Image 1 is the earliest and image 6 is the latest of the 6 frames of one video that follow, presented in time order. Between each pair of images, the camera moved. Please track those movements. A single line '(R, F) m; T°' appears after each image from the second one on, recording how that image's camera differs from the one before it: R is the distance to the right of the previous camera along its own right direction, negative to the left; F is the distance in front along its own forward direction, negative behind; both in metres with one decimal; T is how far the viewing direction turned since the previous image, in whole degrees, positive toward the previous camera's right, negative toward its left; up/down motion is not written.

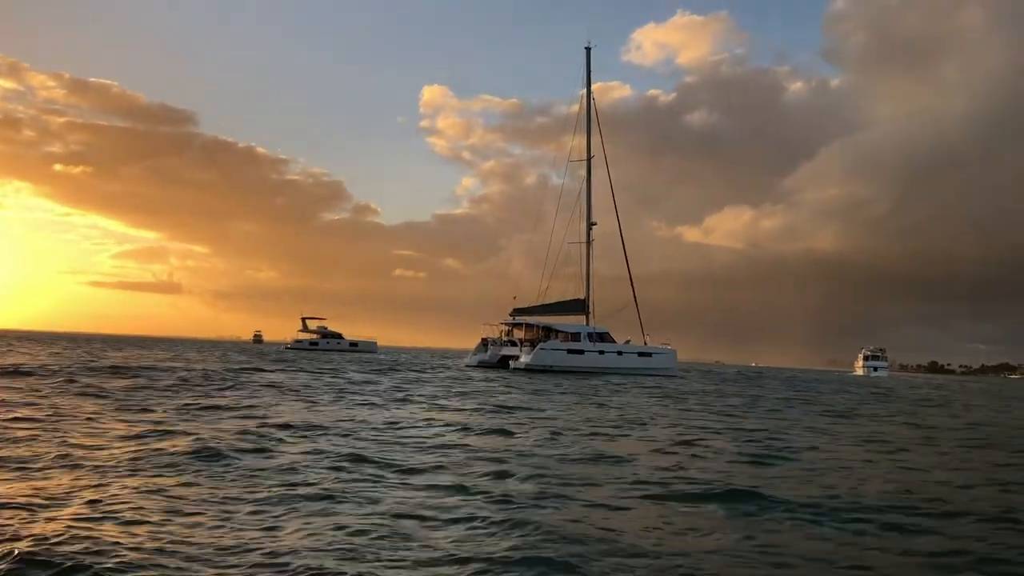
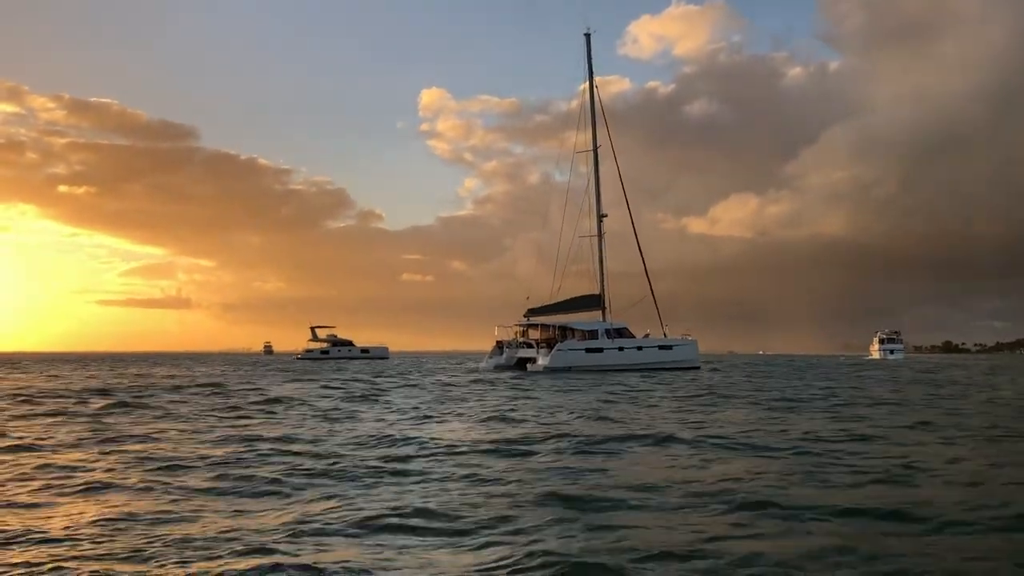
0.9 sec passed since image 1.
(-0.2, +0.8) m; -1°
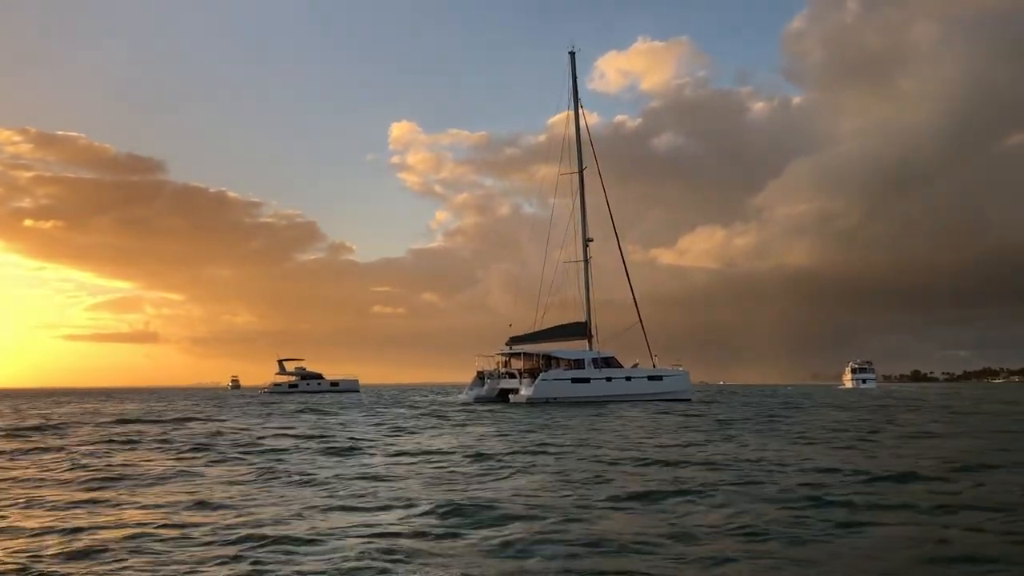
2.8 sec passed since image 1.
(-0.3, +1.5) m; +2°
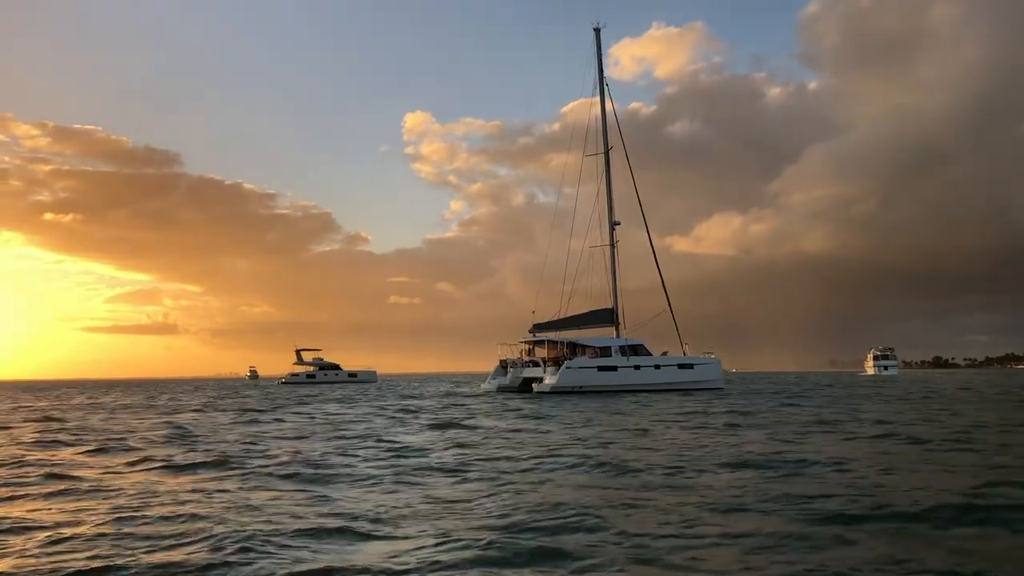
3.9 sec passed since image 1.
(-0.3, +1.0) m; -1°
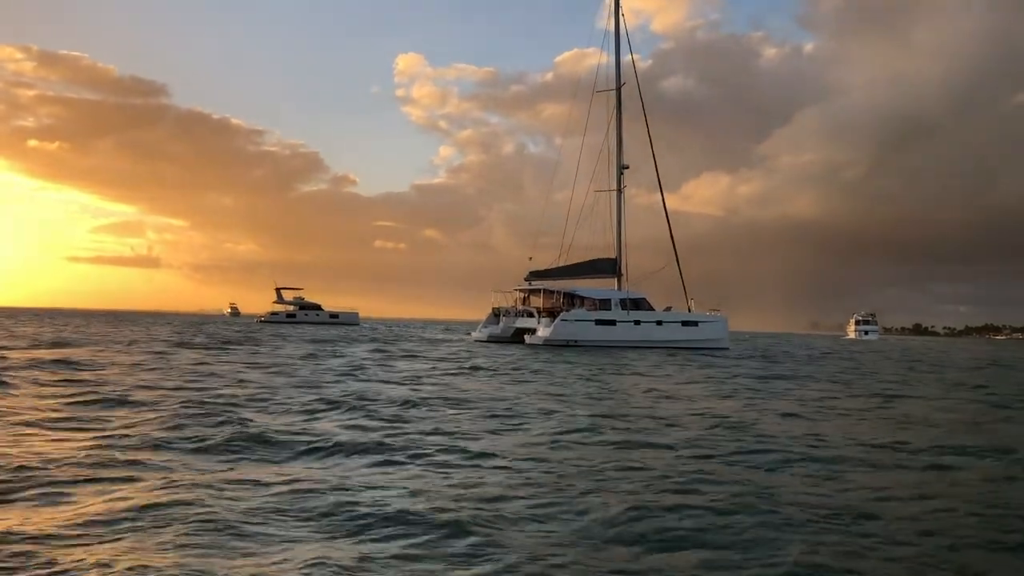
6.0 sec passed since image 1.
(-0.3, +1.7) m; +1°
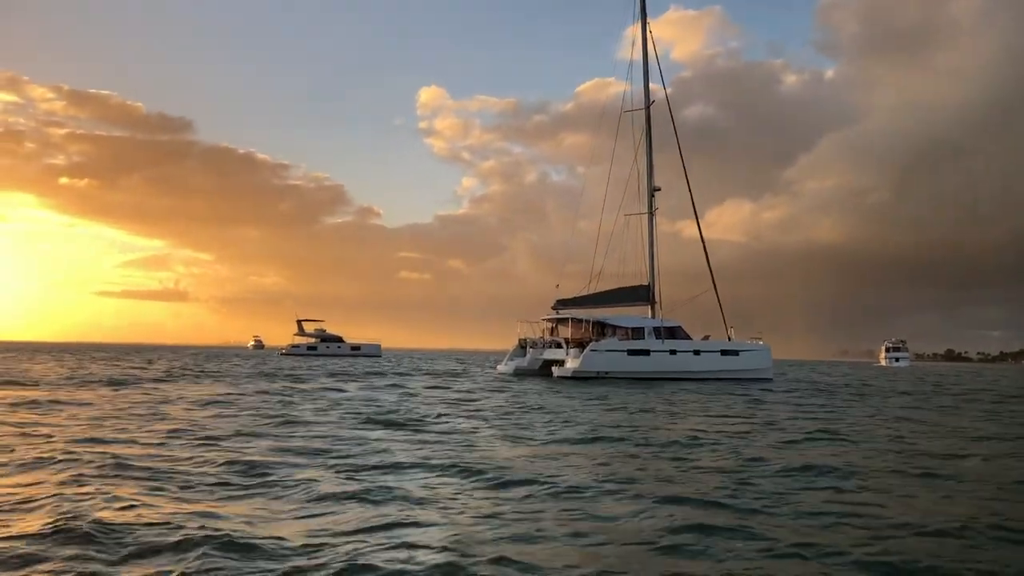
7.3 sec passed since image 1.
(-0.1, +1.2) m; -2°
